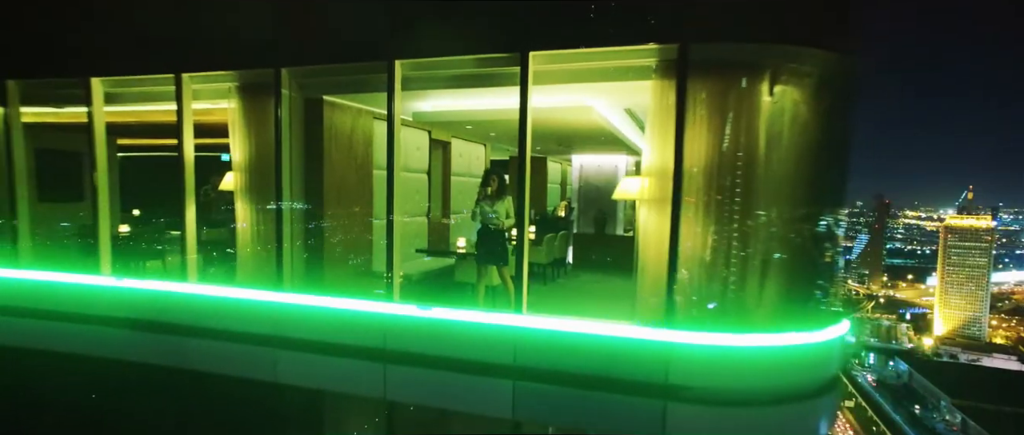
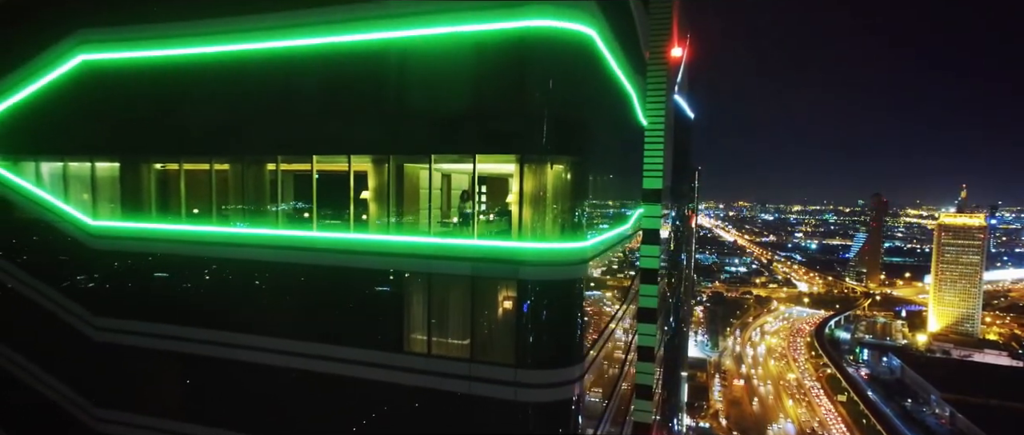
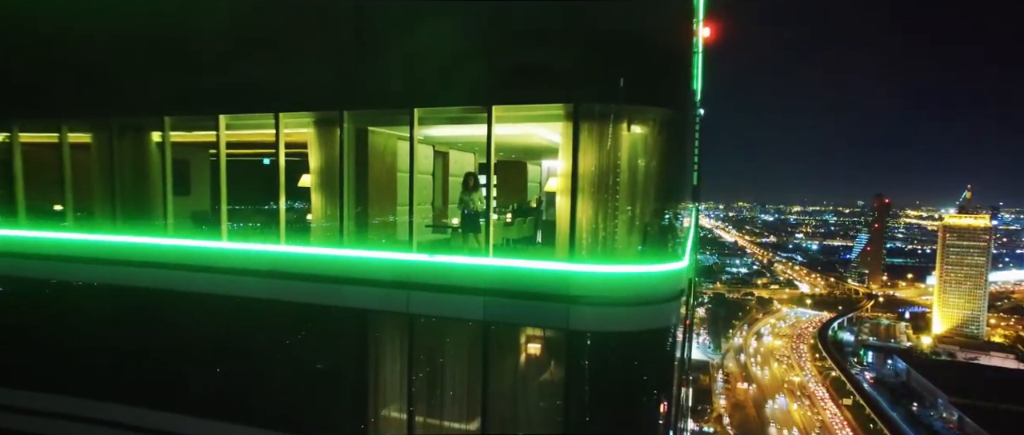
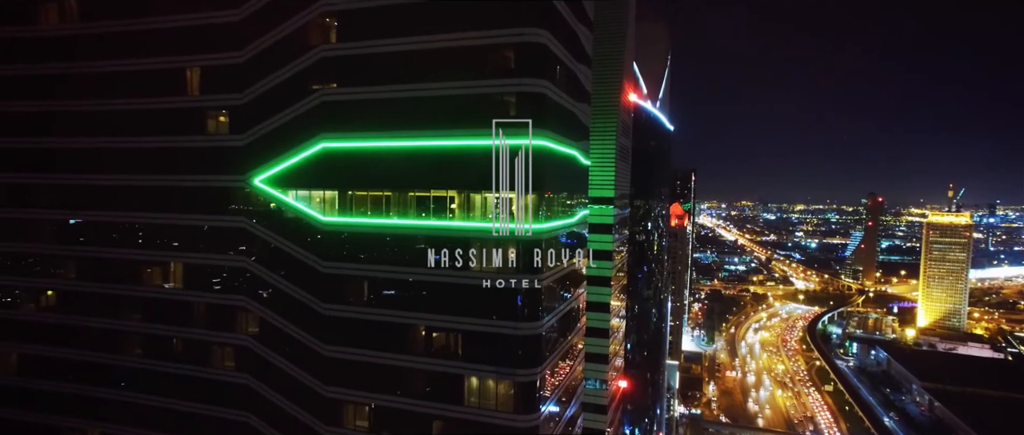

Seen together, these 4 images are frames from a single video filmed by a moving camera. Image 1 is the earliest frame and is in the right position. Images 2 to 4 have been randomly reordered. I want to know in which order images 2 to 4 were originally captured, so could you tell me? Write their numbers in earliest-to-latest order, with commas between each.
3, 2, 4
